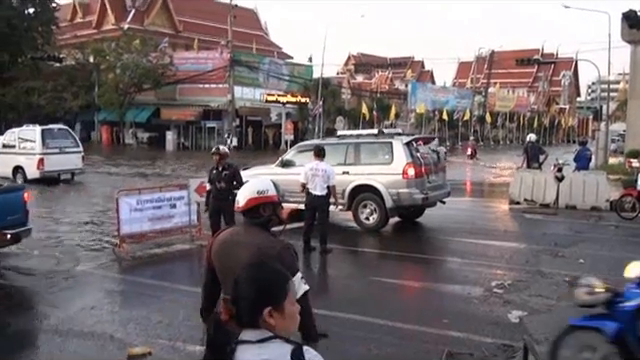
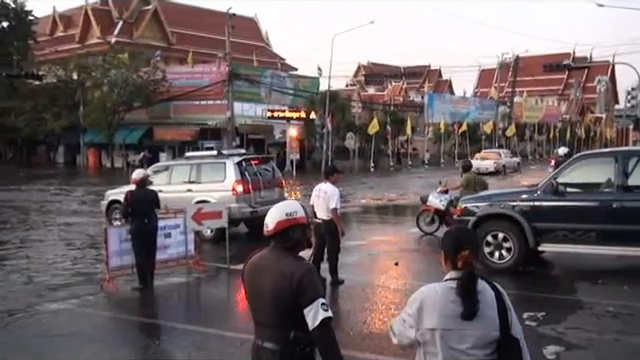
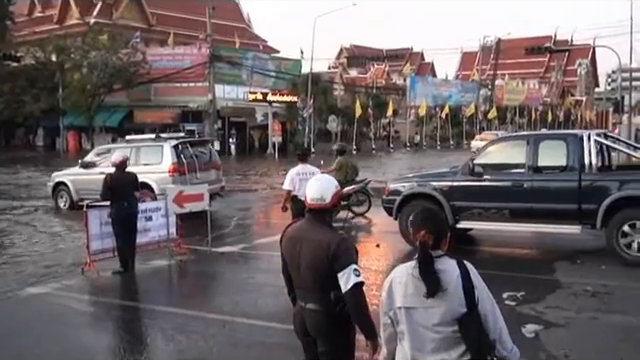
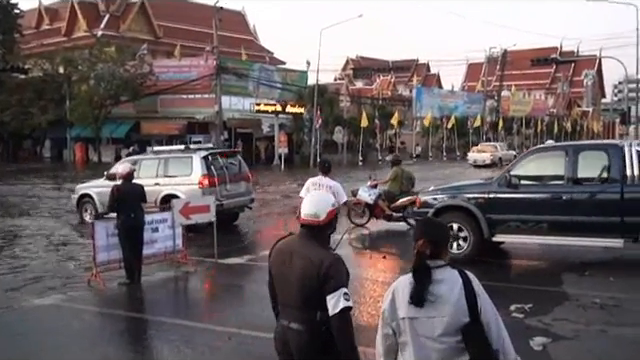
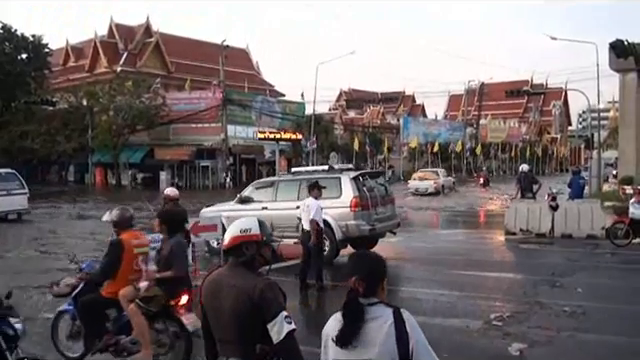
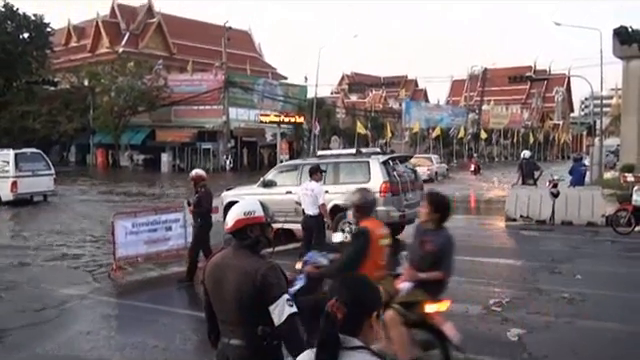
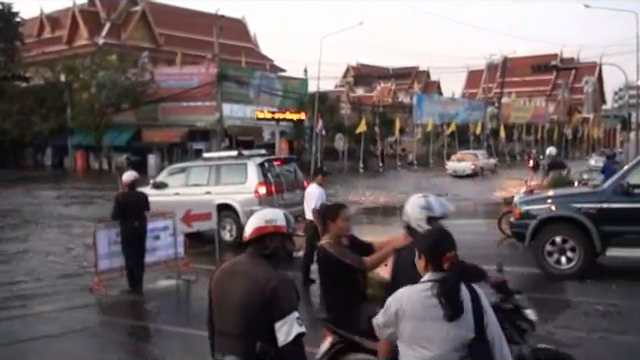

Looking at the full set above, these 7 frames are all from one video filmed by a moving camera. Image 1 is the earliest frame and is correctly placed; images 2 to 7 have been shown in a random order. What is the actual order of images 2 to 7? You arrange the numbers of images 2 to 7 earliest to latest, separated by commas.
6, 5, 7, 2, 4, 3
